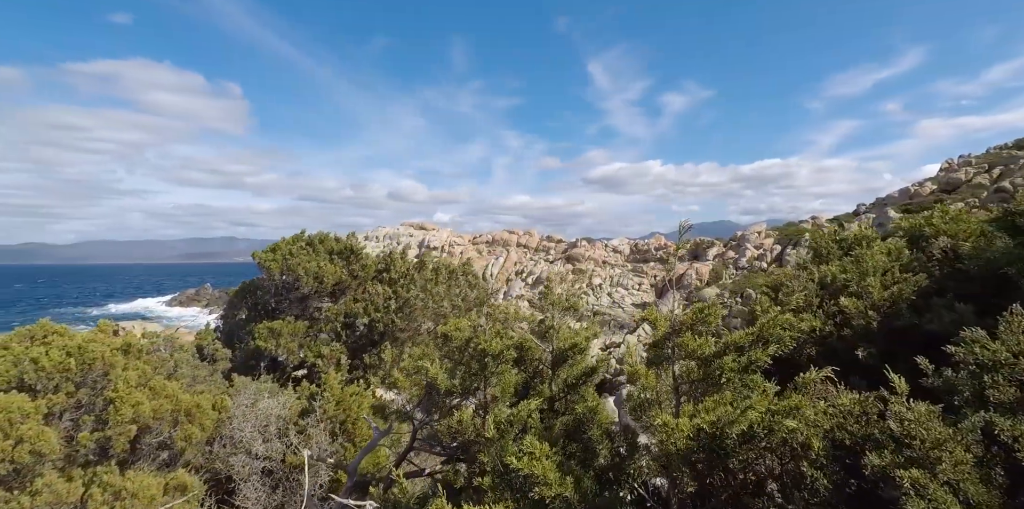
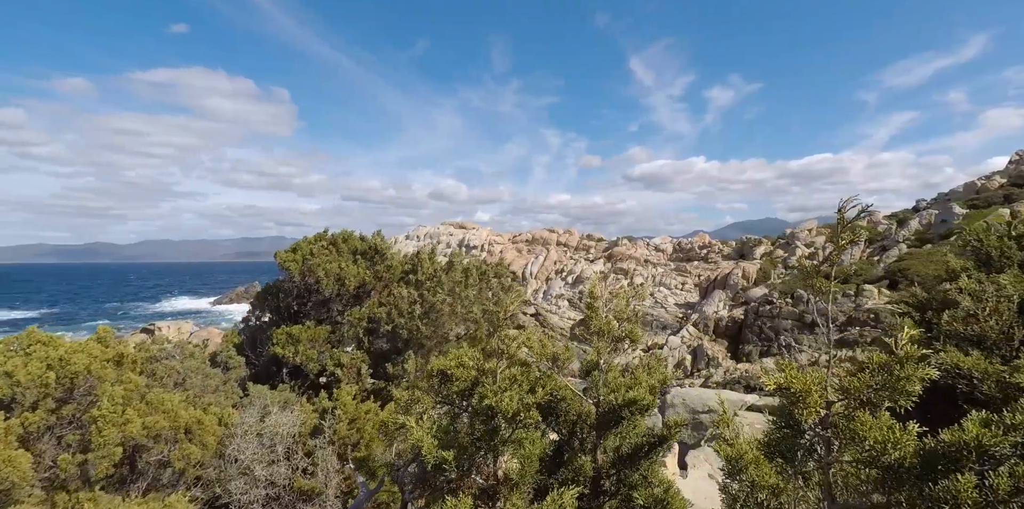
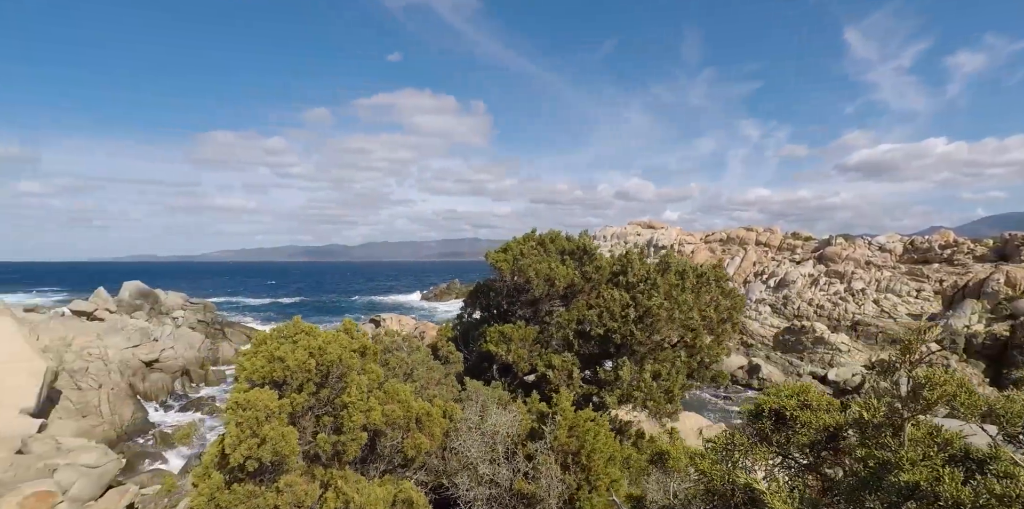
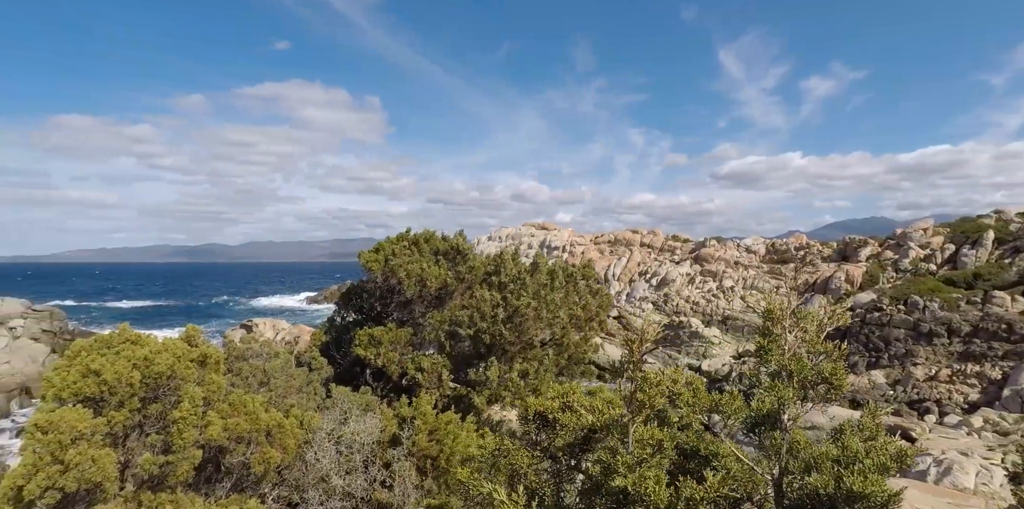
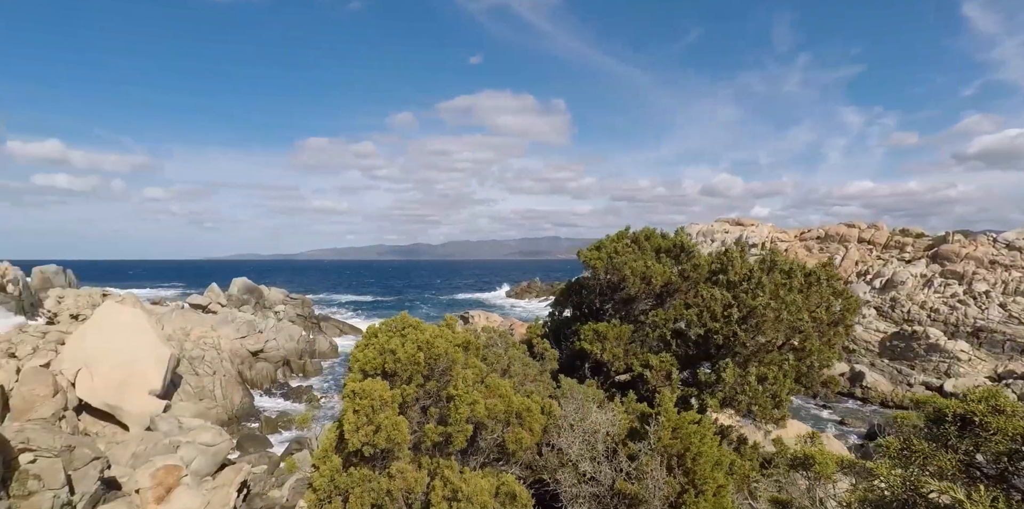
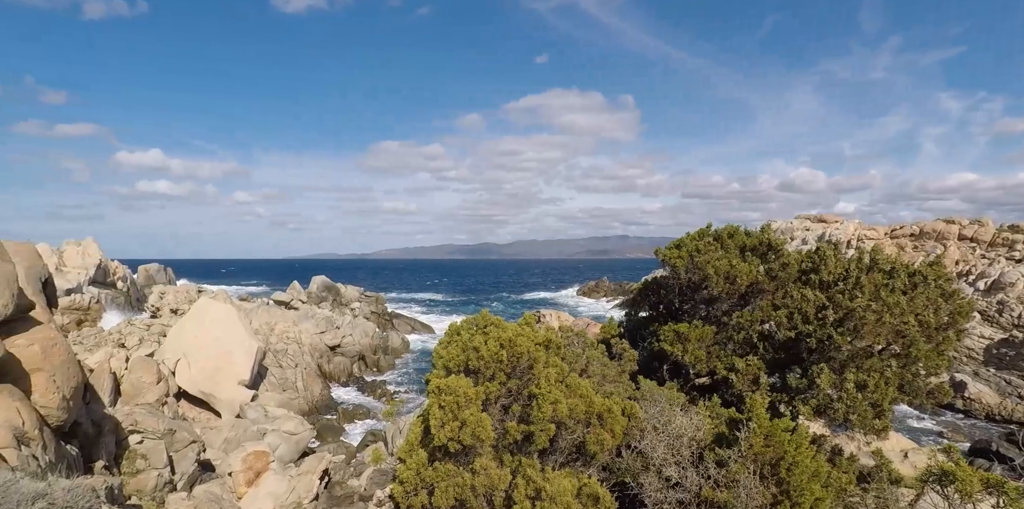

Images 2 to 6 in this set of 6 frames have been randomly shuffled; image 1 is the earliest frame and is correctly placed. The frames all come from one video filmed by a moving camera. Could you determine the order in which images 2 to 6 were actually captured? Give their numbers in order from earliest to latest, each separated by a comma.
2, 4, 3, 5, 6
